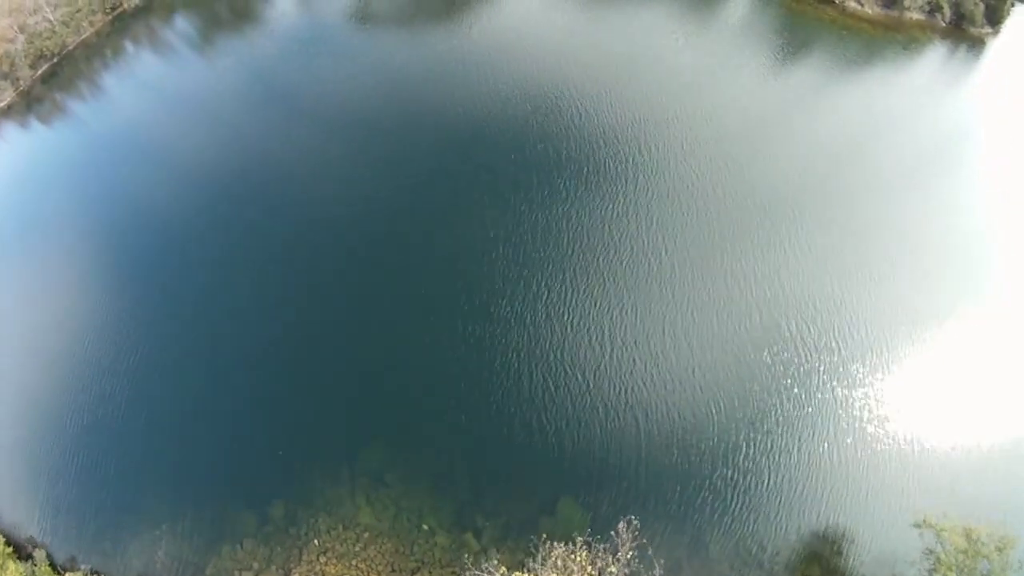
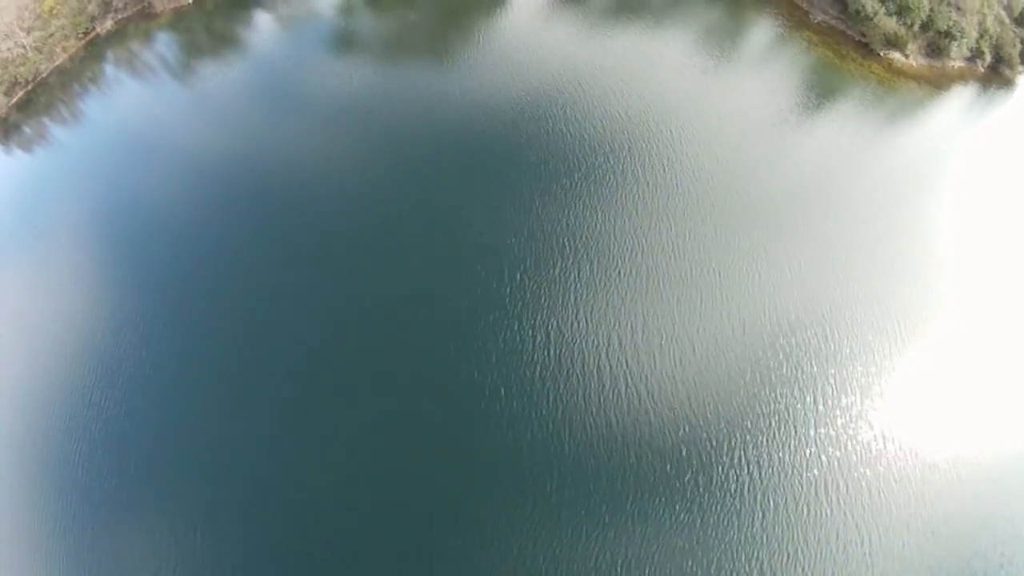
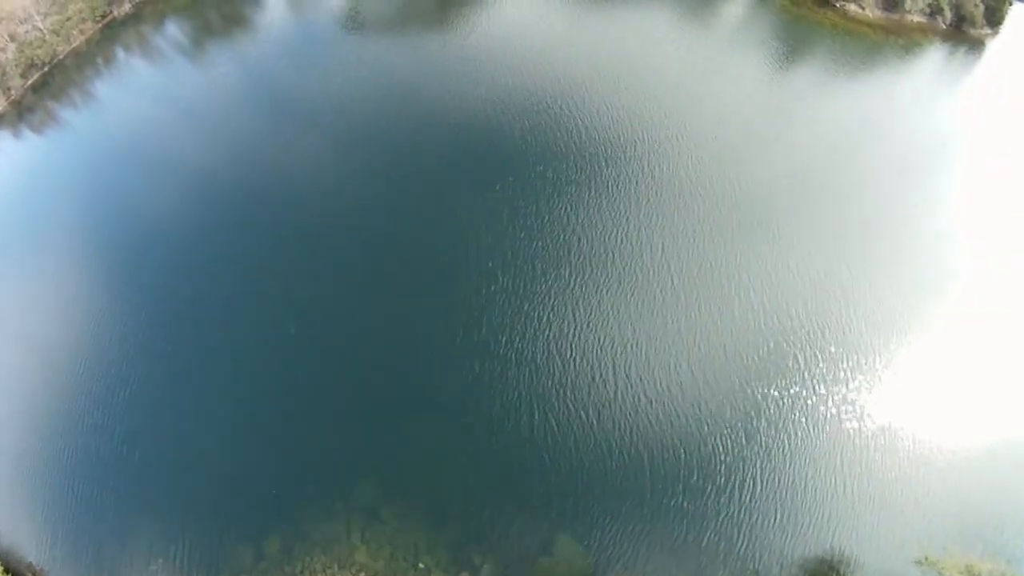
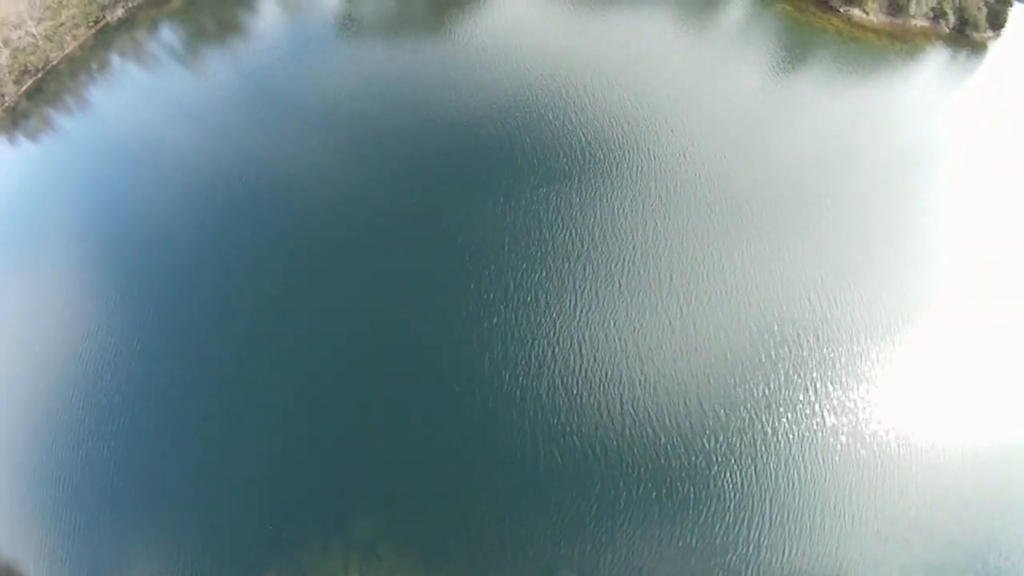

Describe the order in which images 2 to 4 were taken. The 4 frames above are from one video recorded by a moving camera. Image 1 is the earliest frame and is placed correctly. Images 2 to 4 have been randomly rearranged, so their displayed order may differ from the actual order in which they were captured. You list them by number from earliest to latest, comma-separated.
3, 4, 2
